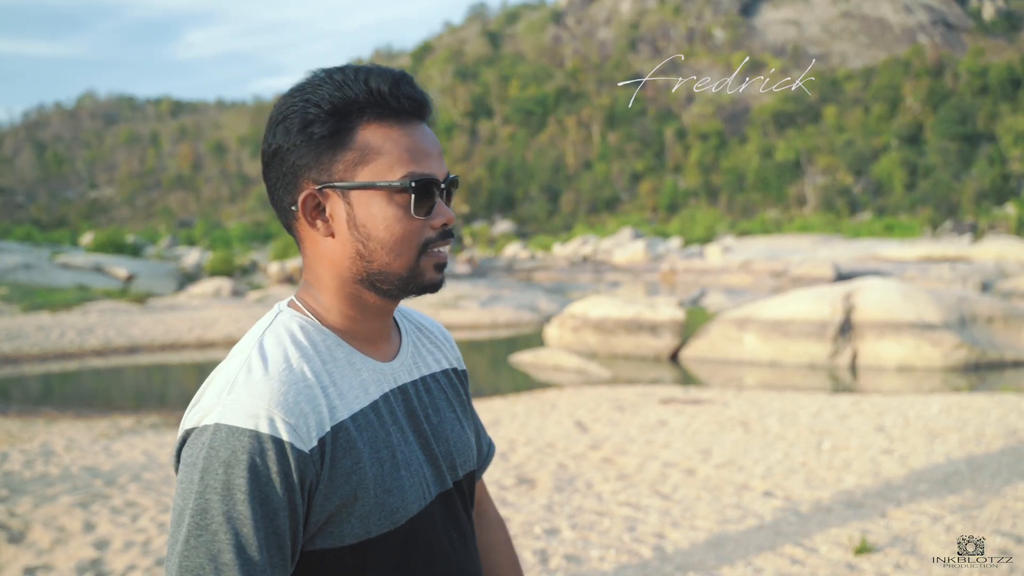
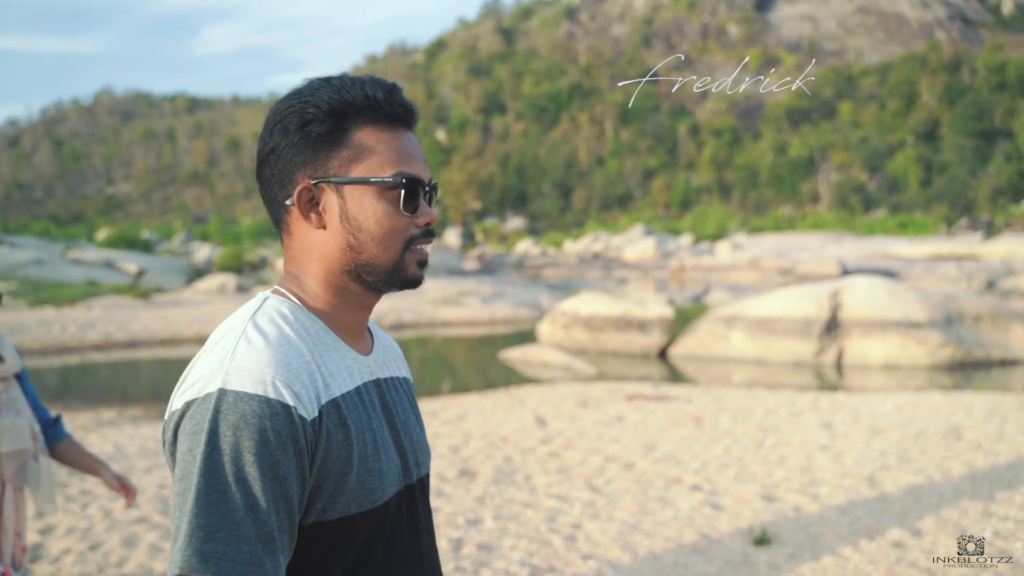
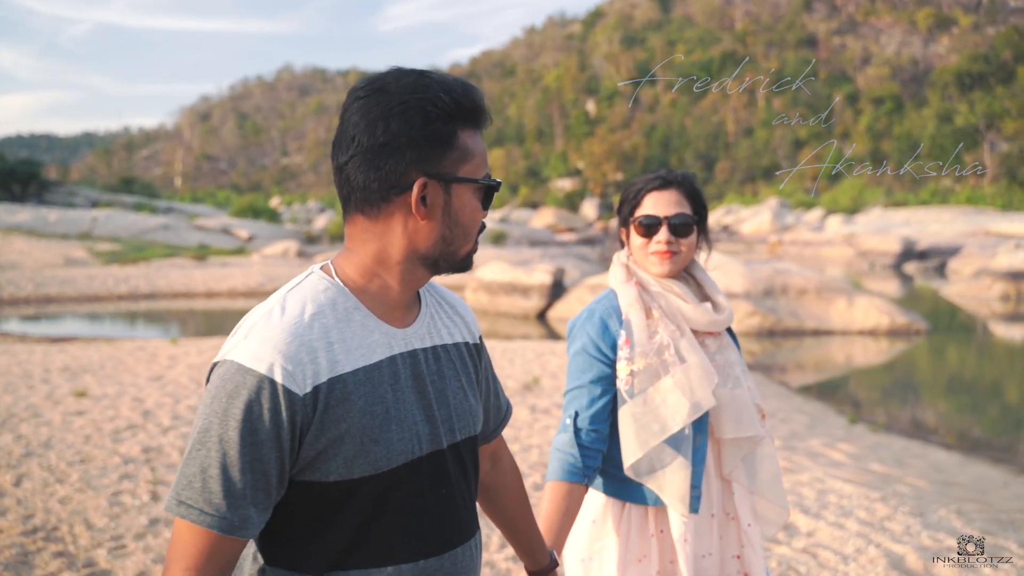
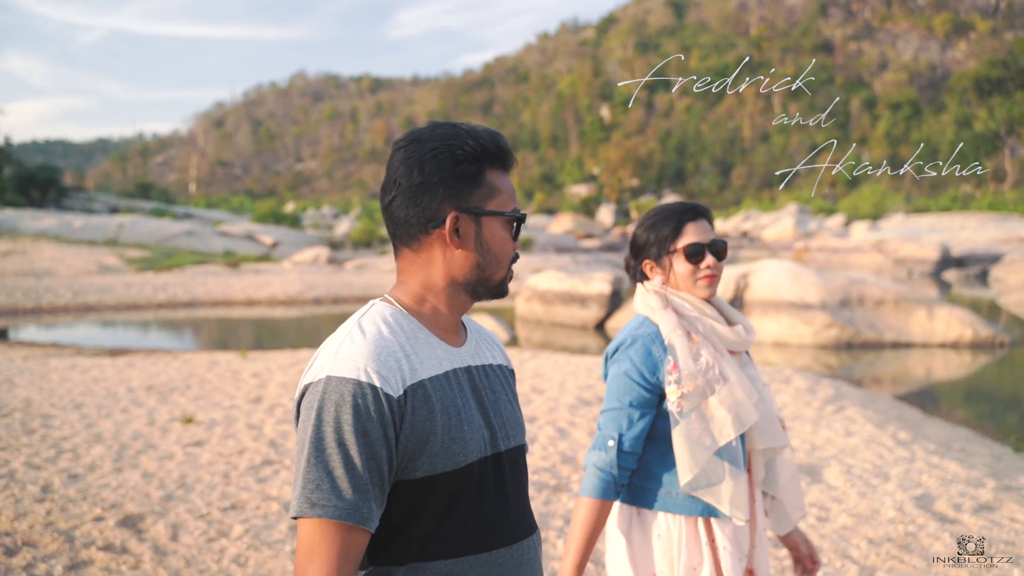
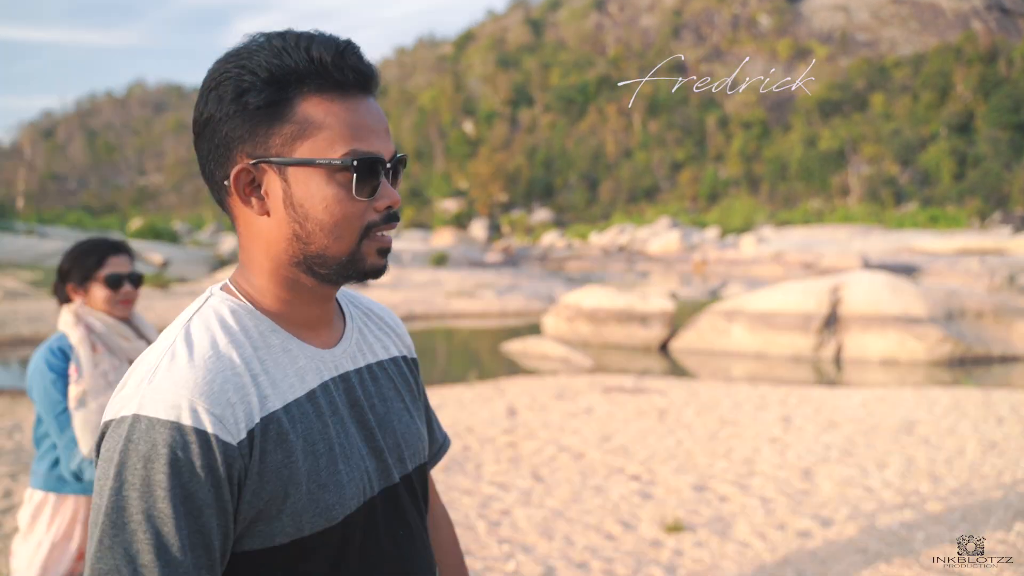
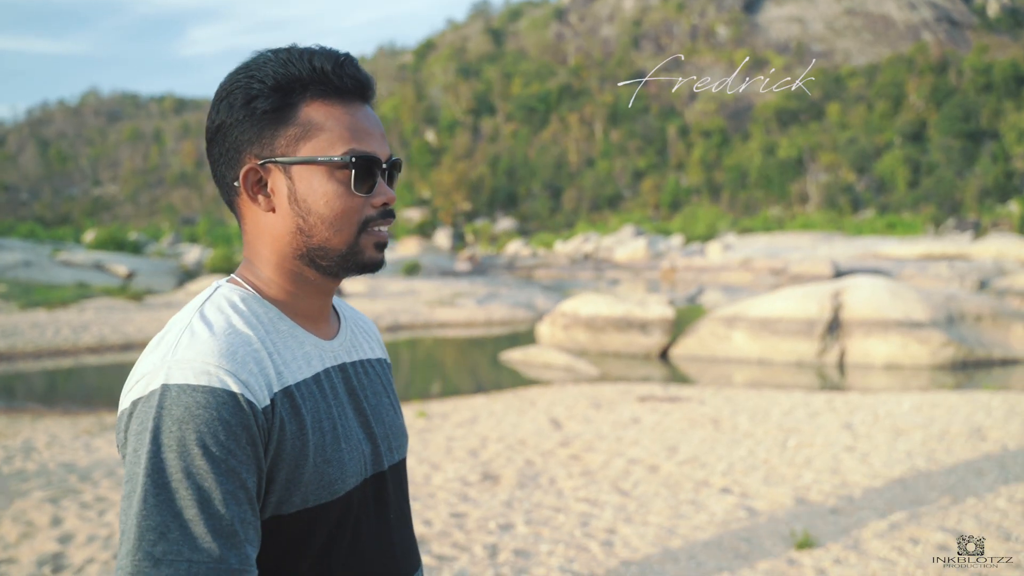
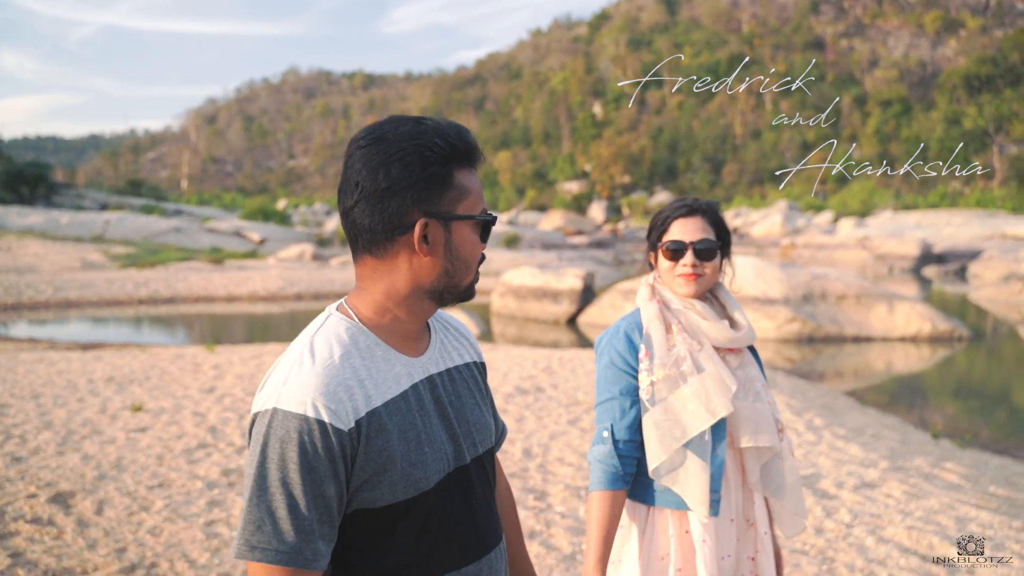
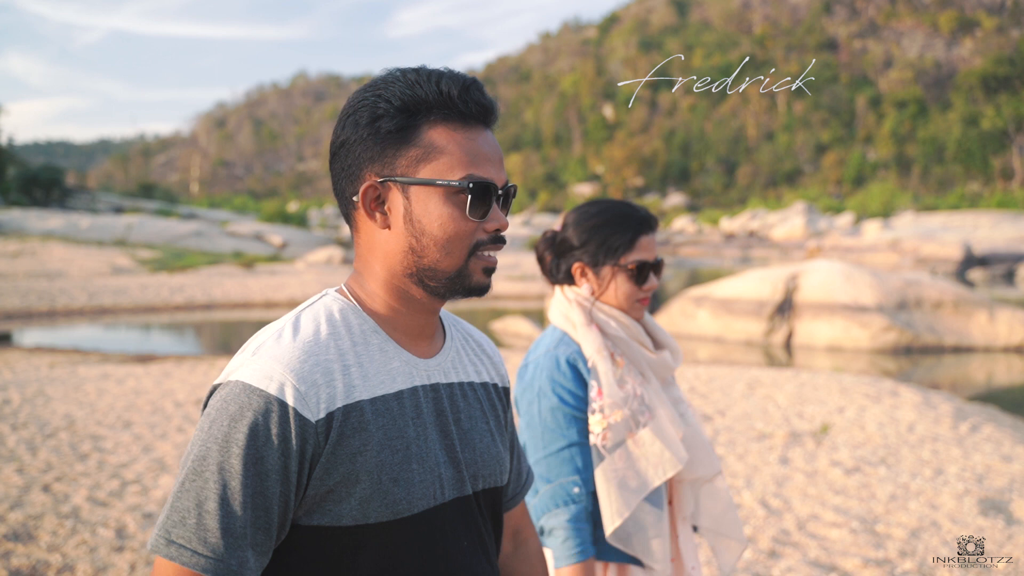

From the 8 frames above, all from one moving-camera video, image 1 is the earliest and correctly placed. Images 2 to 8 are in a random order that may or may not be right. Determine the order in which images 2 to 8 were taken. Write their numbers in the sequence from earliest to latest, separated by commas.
6, 2, 5, 8, 4, 7, 3
